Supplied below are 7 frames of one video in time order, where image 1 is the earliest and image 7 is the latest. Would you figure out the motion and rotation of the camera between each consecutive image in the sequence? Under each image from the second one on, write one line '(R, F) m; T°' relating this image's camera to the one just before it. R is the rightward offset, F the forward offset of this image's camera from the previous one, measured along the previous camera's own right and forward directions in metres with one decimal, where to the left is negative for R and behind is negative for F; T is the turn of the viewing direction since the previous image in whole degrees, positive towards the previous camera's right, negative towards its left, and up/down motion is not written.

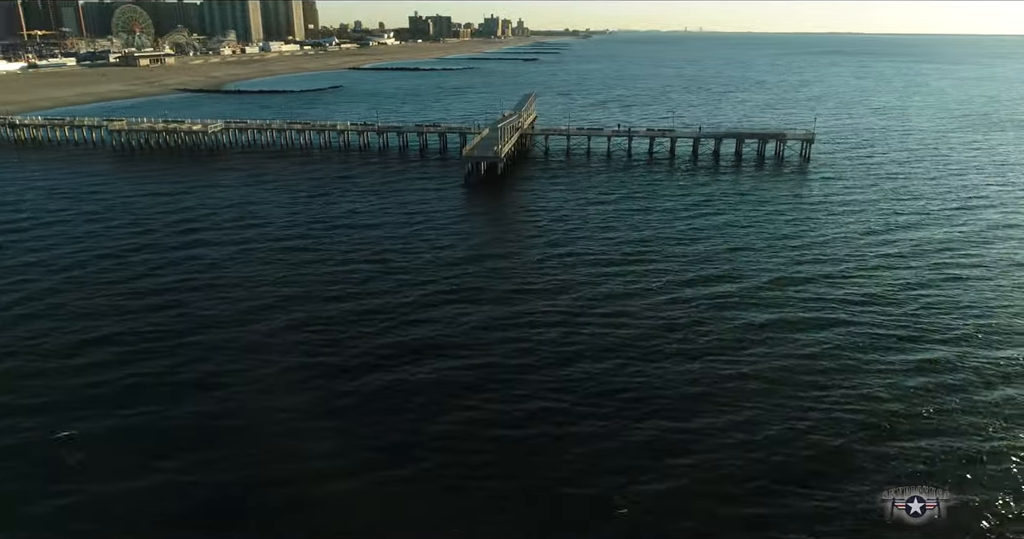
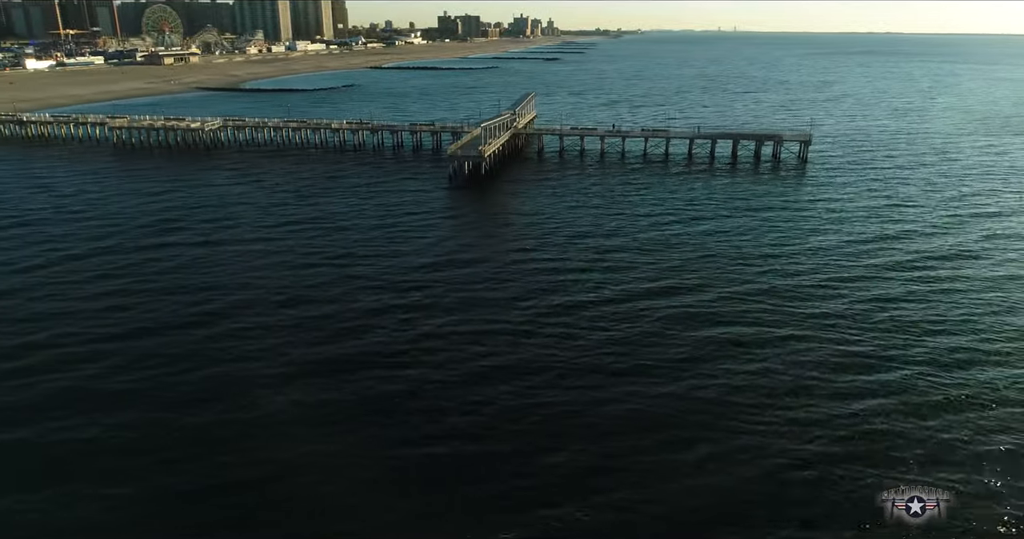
(+3.8, +1.5) m; -2°
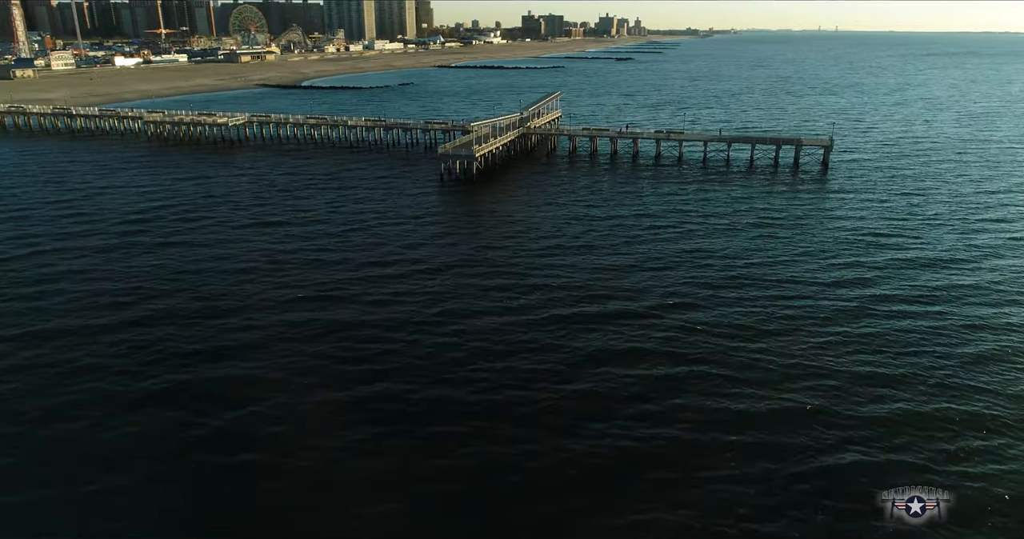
(+7.4, +3.2) m; -6°
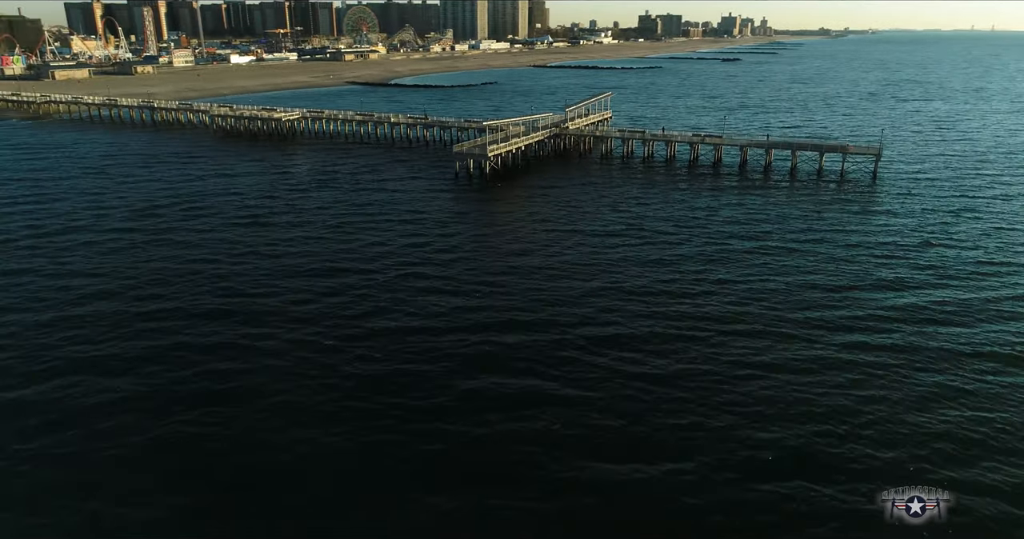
(+8.0, +3.6) m; -8°
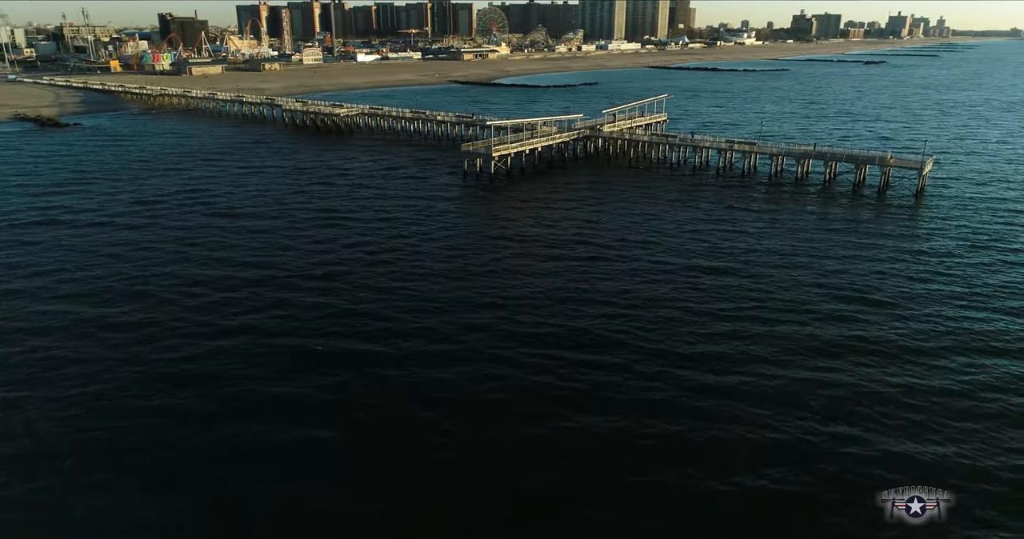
(+10.4, +4.9) m; -10°
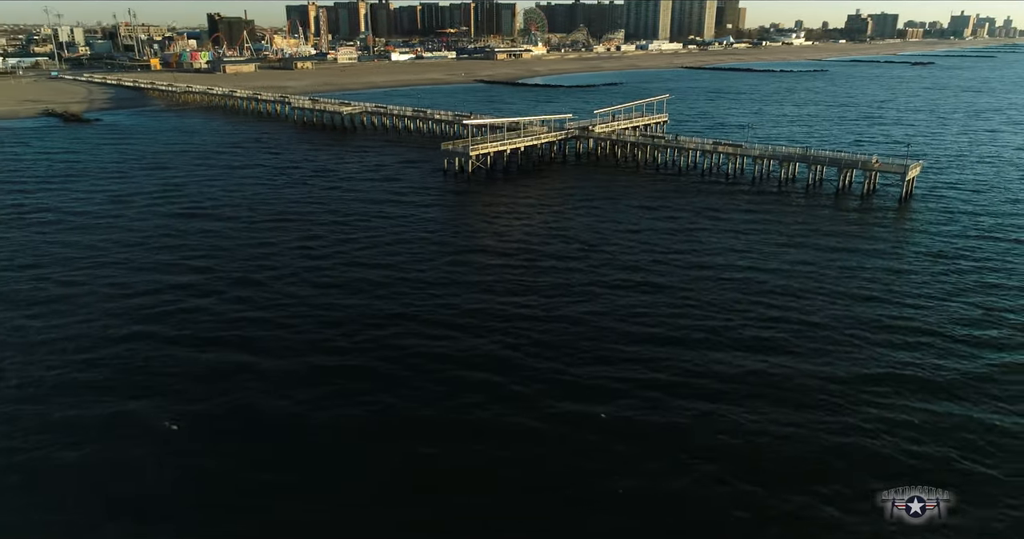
(+5.3, +2.1) m; -3°
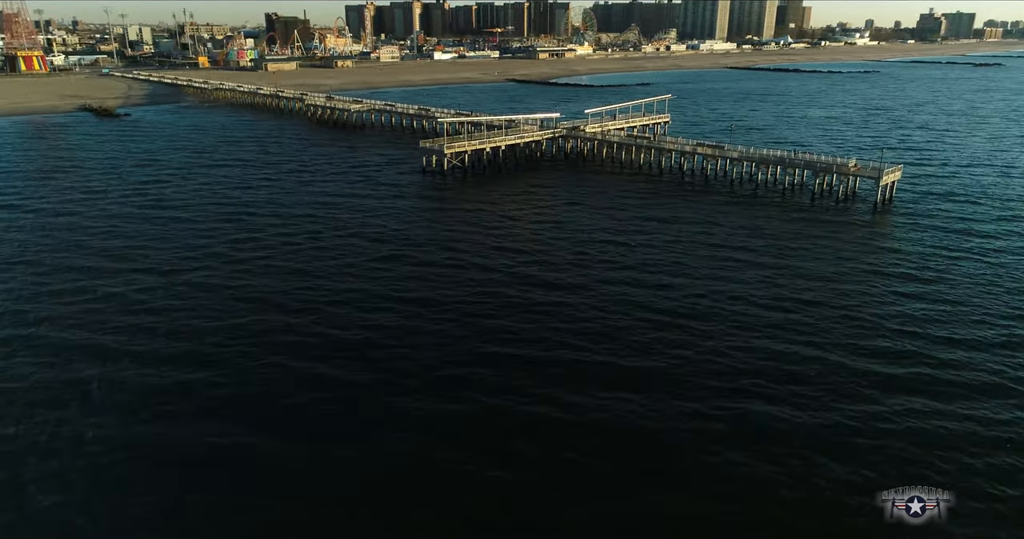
(+6.1, +2.4) m; -4°
